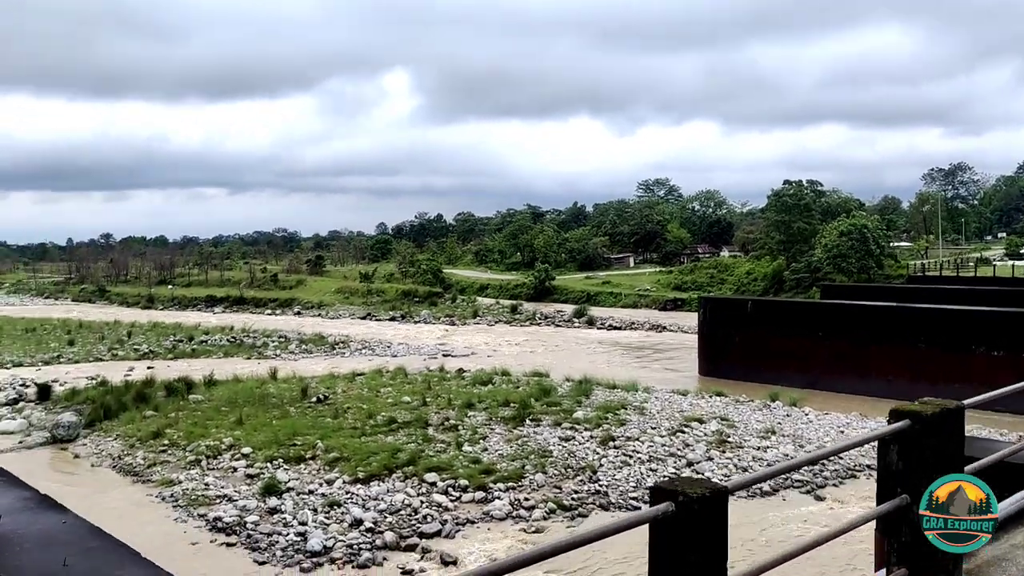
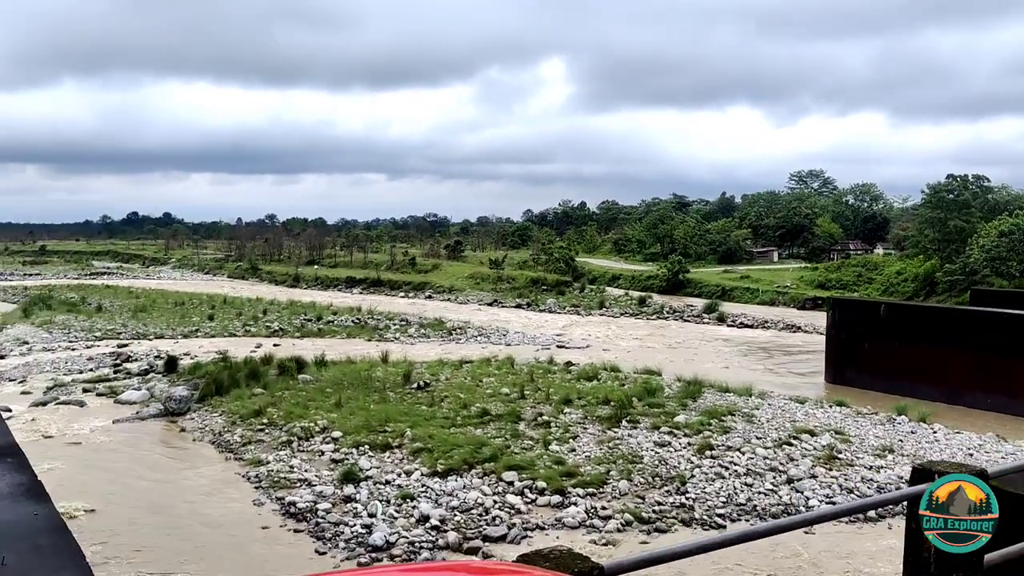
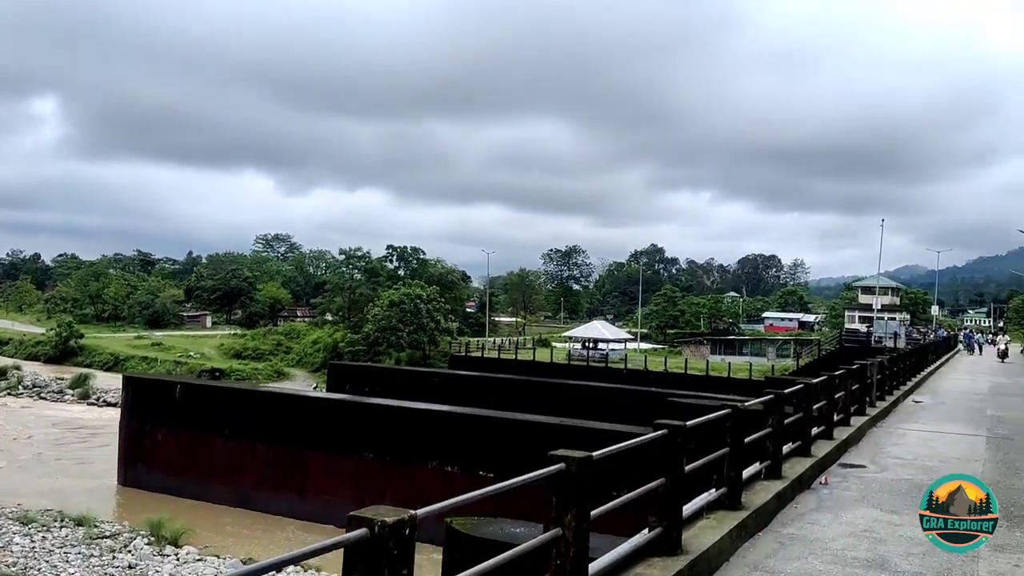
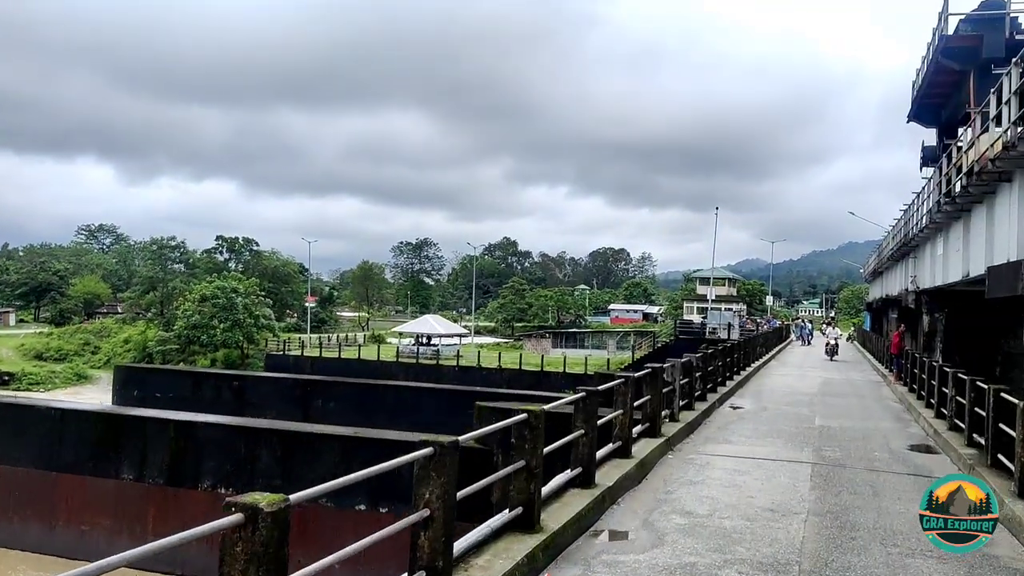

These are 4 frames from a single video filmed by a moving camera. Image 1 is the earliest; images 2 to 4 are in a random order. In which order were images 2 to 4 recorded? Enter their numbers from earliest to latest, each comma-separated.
2, 3, 4
